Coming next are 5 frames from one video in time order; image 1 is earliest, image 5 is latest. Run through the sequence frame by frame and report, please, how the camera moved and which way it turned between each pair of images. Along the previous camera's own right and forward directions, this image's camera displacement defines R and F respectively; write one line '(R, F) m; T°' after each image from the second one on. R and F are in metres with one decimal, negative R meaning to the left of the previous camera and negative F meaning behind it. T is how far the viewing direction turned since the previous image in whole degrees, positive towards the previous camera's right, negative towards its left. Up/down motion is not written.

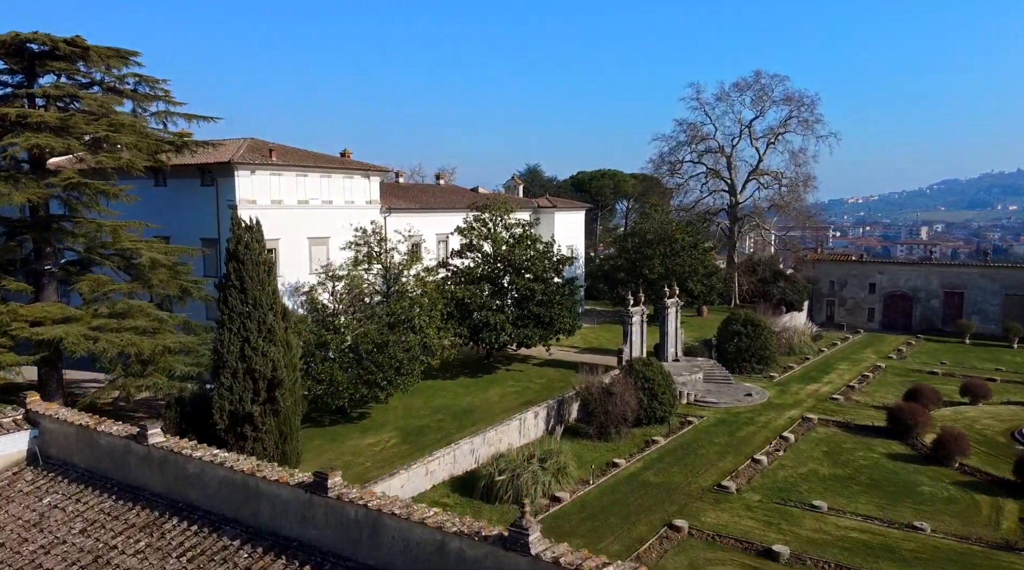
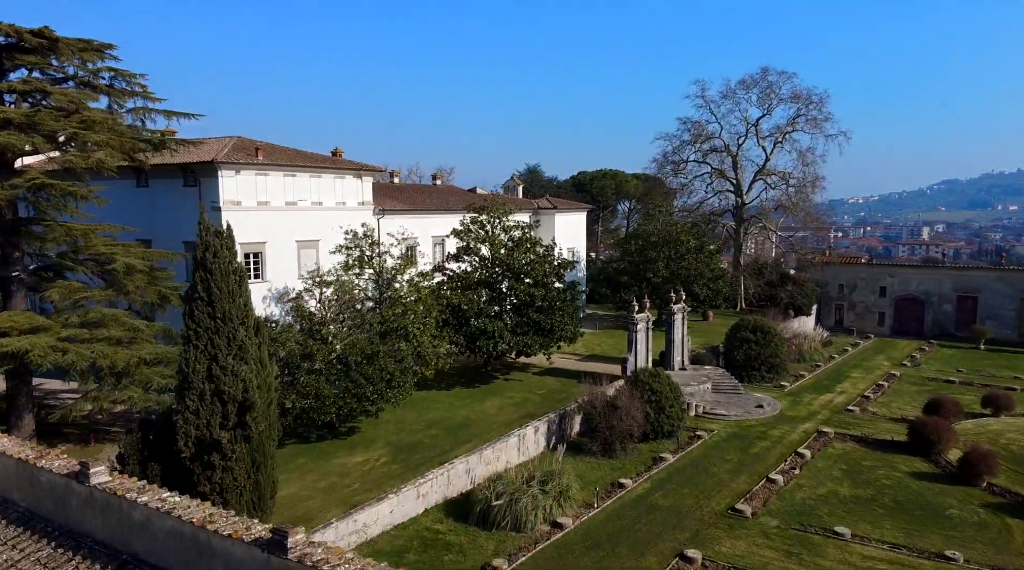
(0.0, +1.3) m; 0°
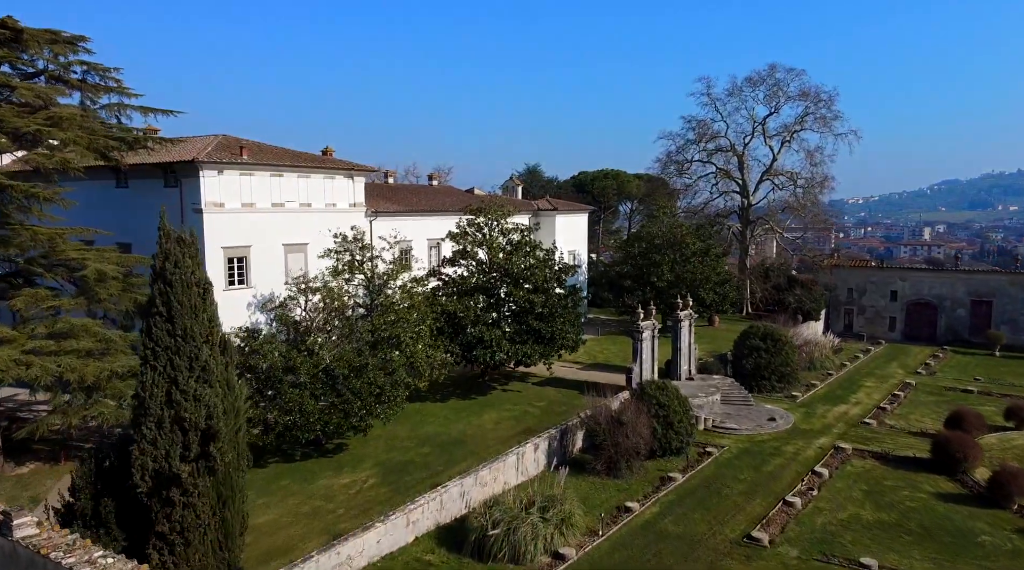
(0.0, +1.3) m; 0°
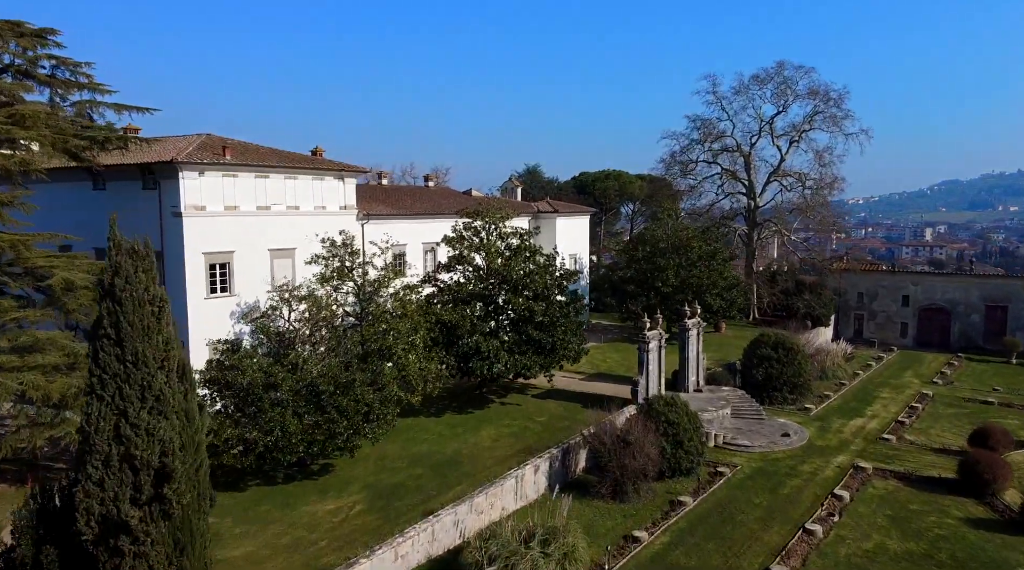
(0.0, +1.3) m; 0°
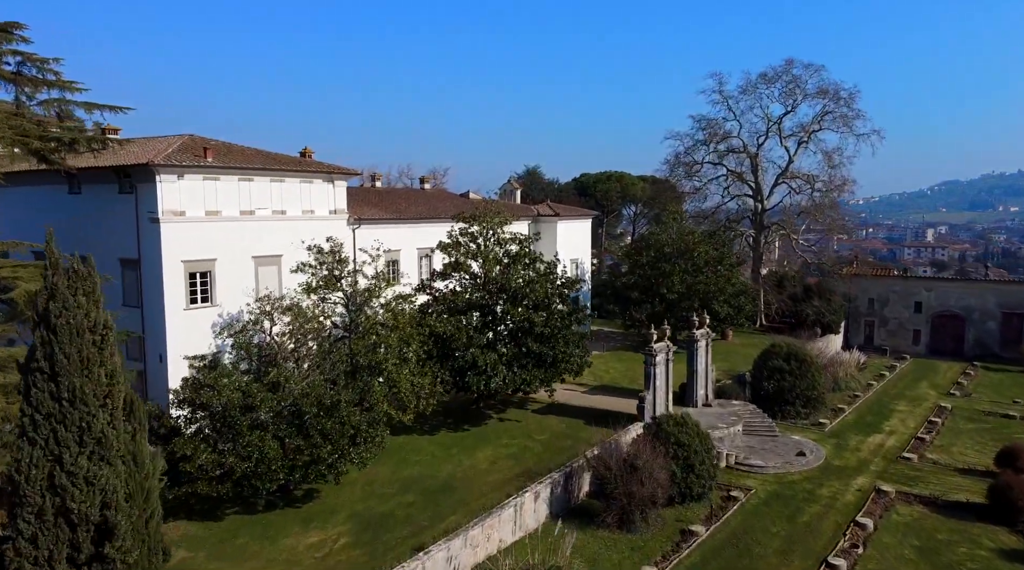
(0.0, +1.3) m; 0°
